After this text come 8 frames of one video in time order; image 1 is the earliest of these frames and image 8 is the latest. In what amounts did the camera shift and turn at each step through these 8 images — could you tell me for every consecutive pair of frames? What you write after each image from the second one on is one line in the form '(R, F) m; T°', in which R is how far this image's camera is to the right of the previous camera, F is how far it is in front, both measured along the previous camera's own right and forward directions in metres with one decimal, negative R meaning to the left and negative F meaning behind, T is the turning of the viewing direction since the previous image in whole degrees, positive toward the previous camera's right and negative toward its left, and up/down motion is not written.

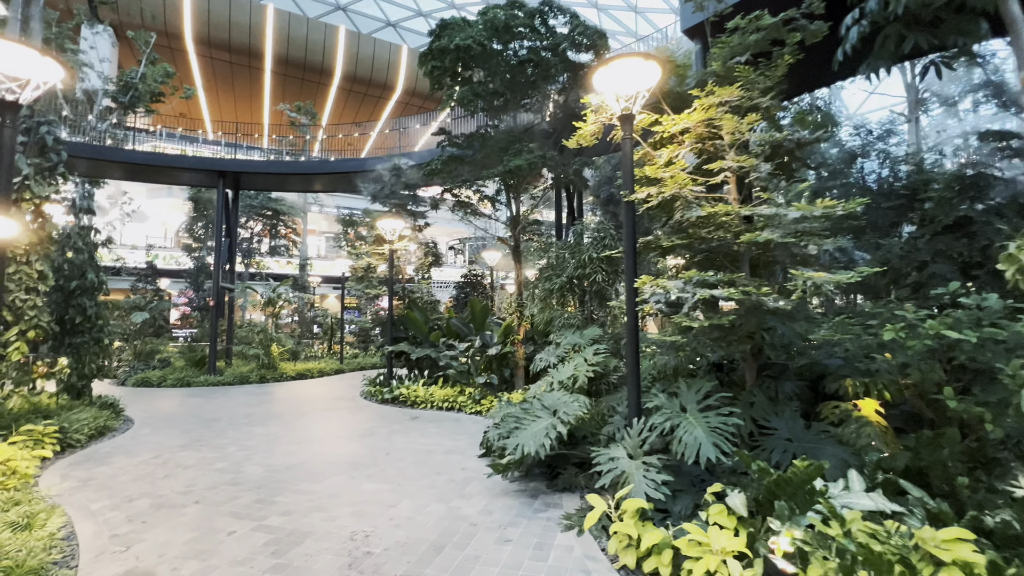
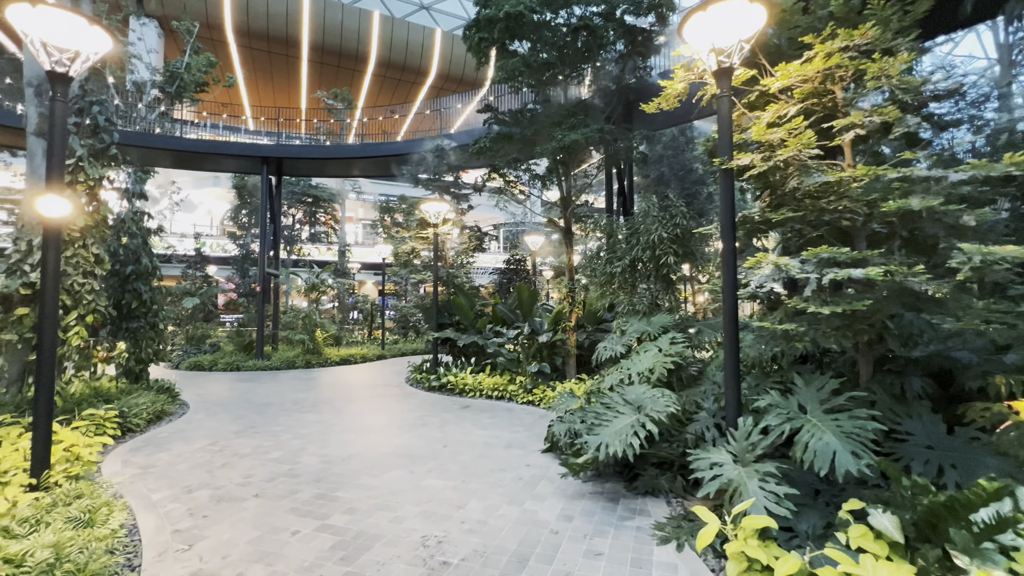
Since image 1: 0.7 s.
(-0.3, +0.3) m; -4°
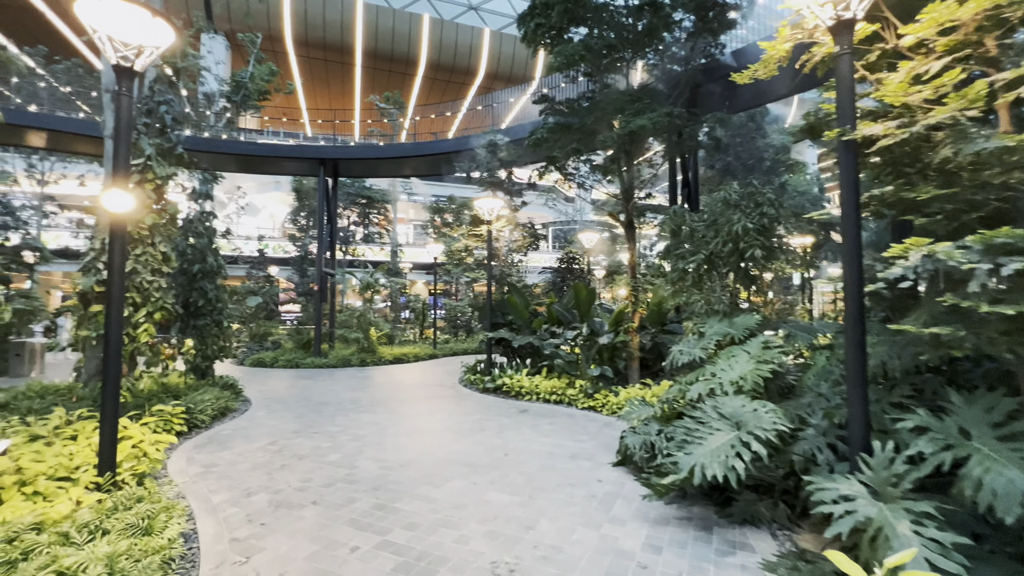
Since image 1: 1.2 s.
(-0.2, +0.3) m; -6°
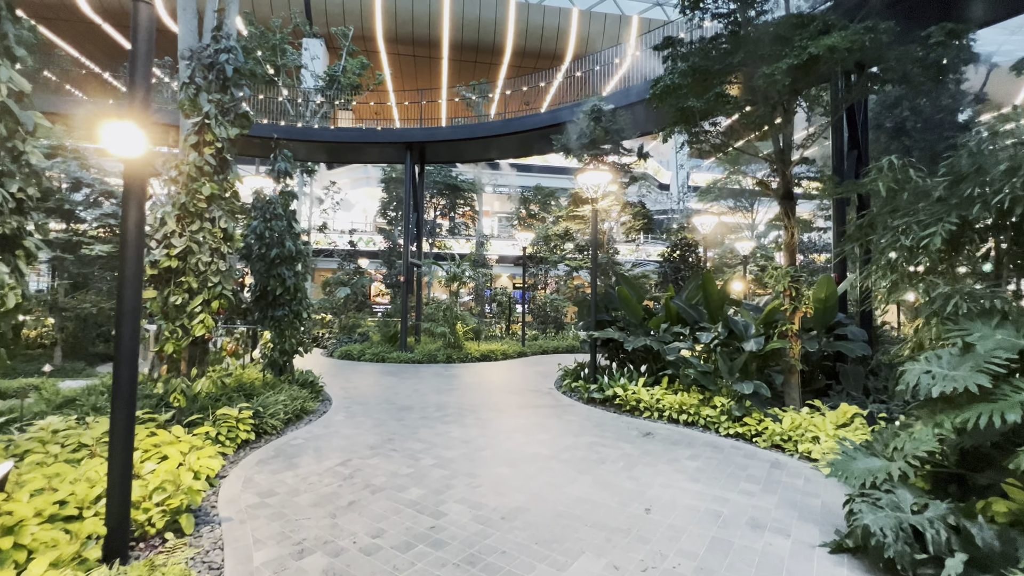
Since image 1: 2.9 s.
(-0.4, +1.1) m; -10°
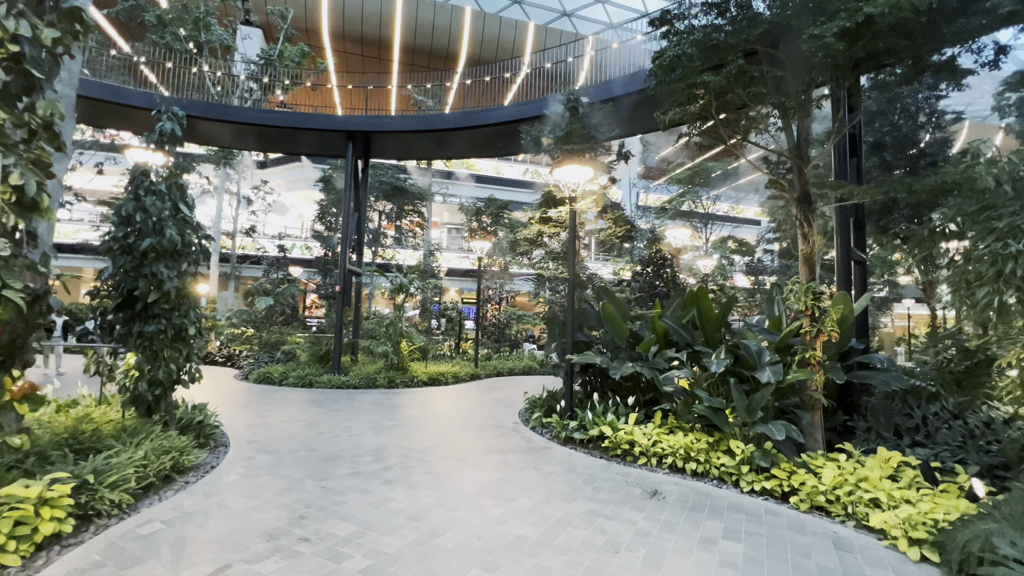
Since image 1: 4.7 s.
(-0.2, +1.1) m; +7°
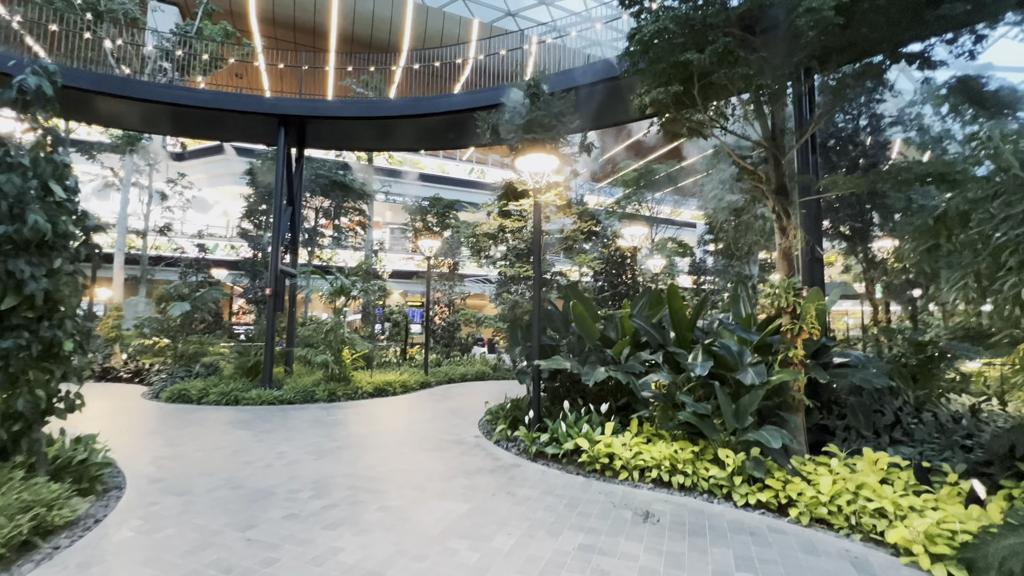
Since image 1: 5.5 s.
(-0.2, +0.5) m; +7°
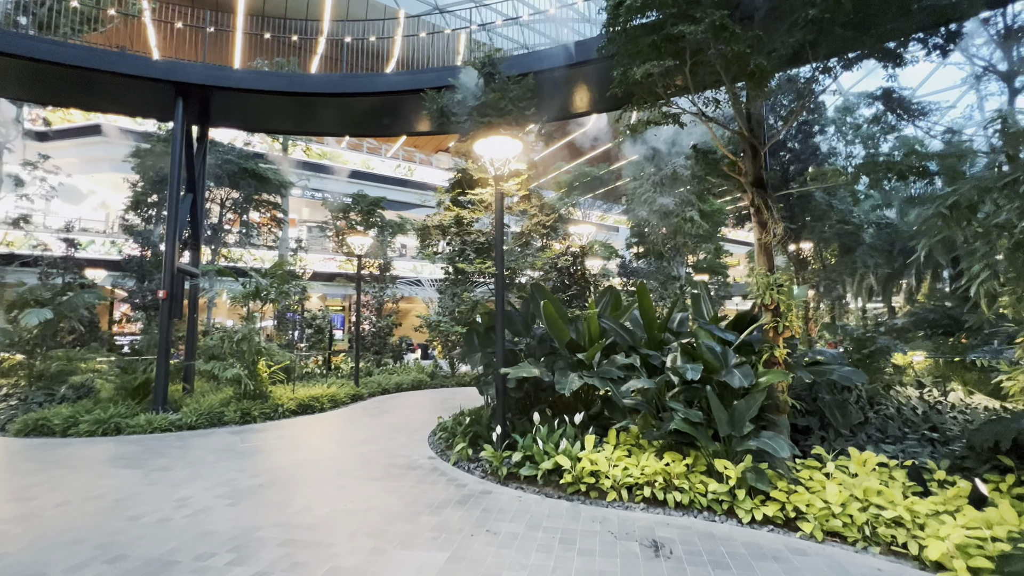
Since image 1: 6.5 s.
(-0.3, +0.6) m; +10°
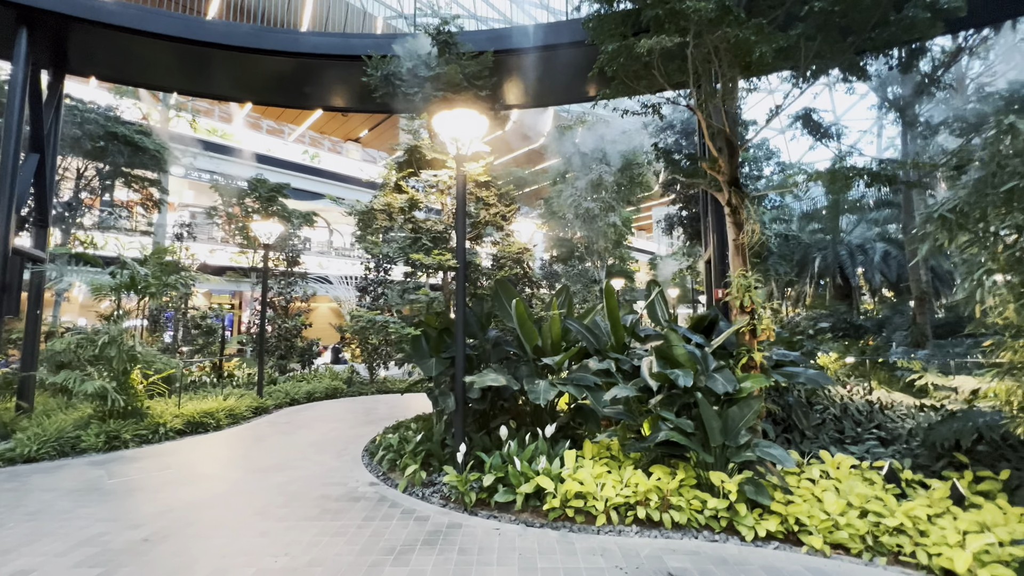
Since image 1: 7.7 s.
(-0.5, +0.5) m; +12°
